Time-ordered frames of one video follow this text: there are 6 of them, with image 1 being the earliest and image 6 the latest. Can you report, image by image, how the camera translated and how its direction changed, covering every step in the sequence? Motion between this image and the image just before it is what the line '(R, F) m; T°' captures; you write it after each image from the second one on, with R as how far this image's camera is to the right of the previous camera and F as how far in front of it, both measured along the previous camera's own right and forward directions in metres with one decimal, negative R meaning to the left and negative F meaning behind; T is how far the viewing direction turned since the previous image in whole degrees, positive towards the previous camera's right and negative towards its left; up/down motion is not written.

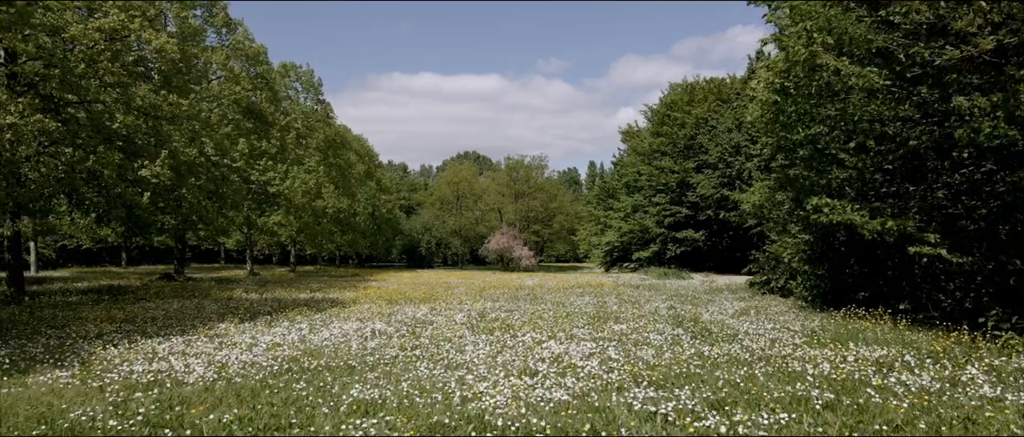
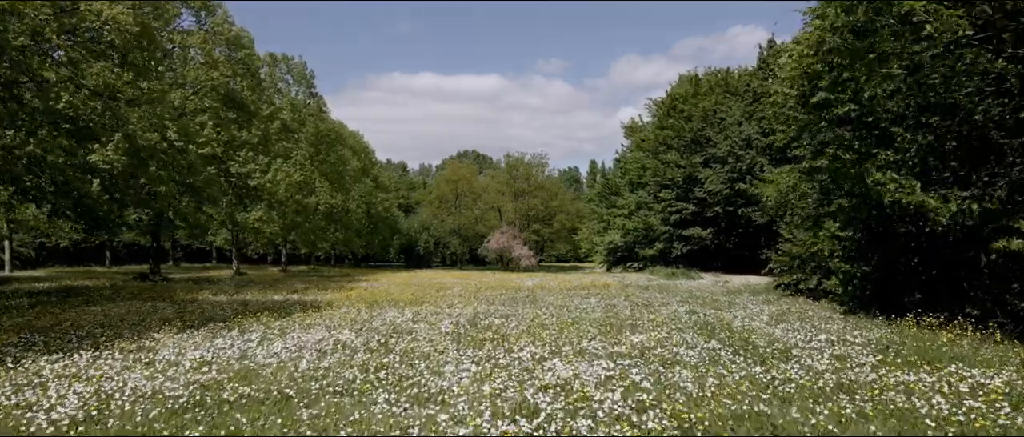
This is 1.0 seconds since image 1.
(+0.1, +2.2) m; 0°
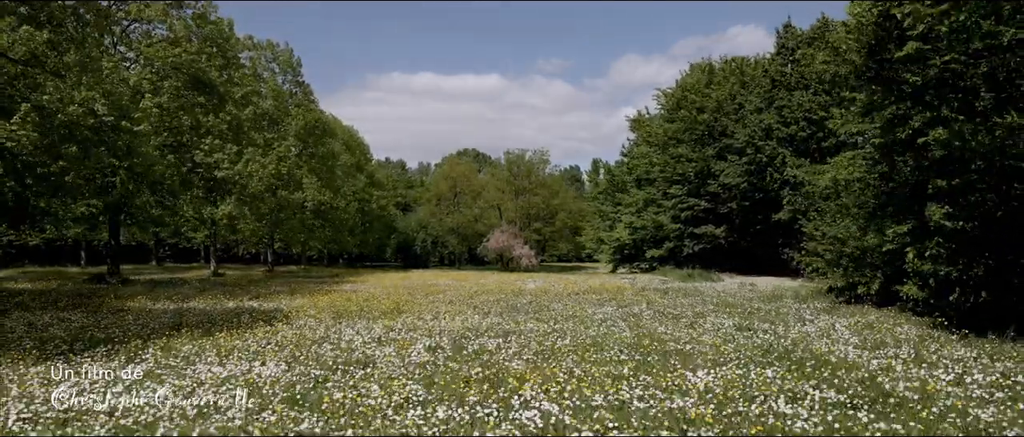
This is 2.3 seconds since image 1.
(0.0, +3.2) m; 0°
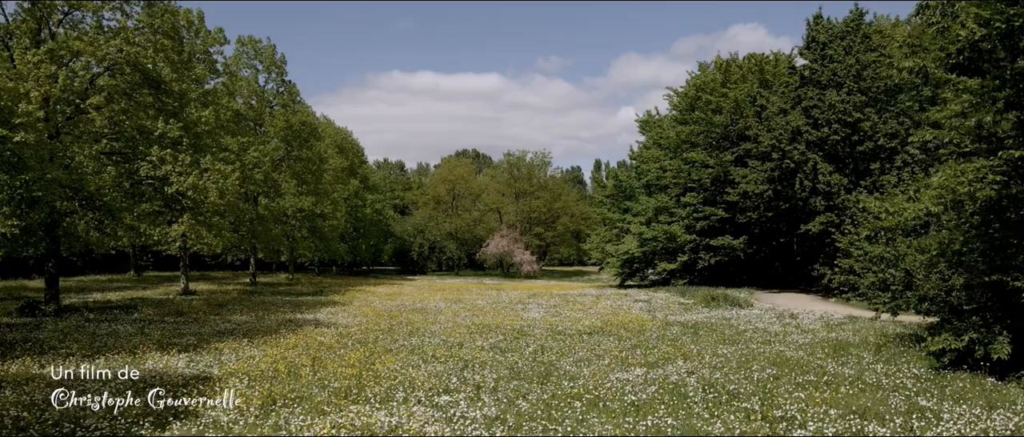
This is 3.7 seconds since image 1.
(0.0, +3.8) m; 0°
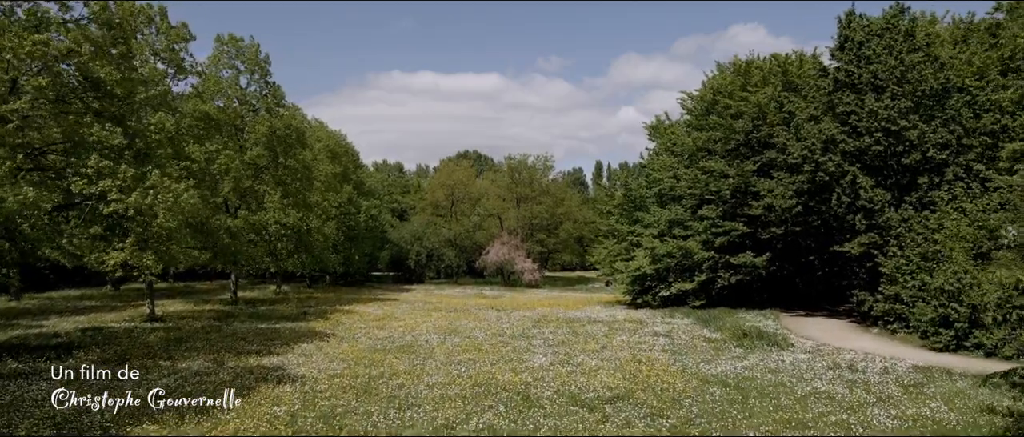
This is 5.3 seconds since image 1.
(-0.1, +3.7) m; 0°
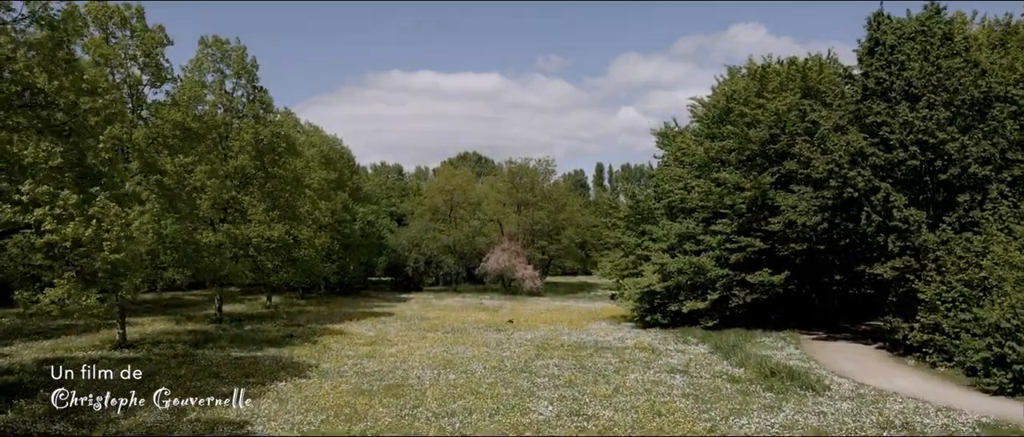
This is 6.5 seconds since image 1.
(-0.1, +2.6) m; 0°
